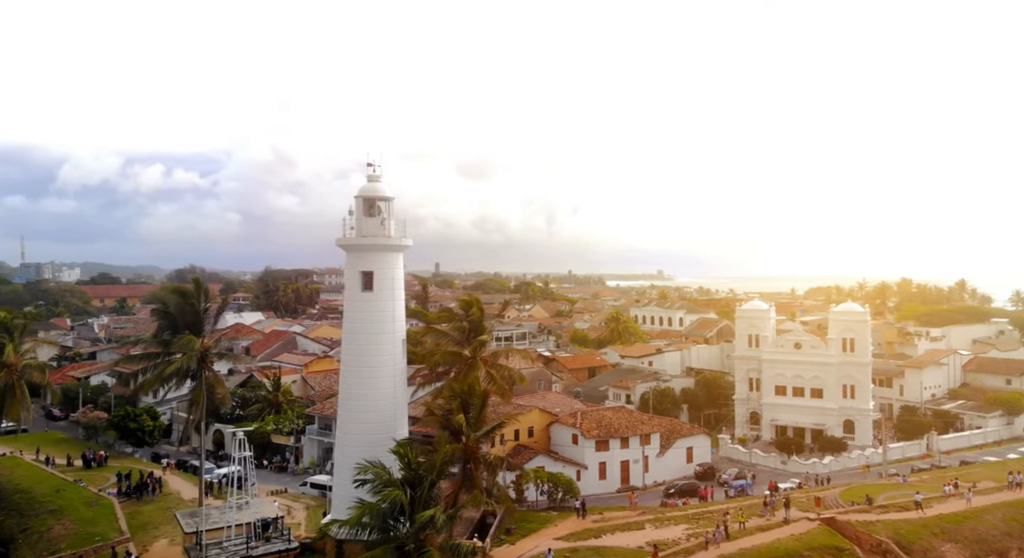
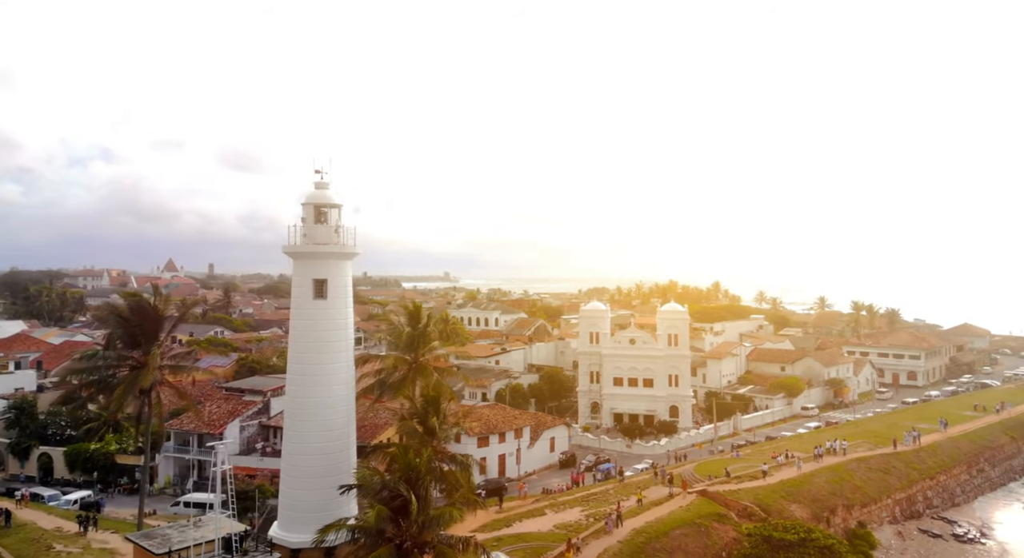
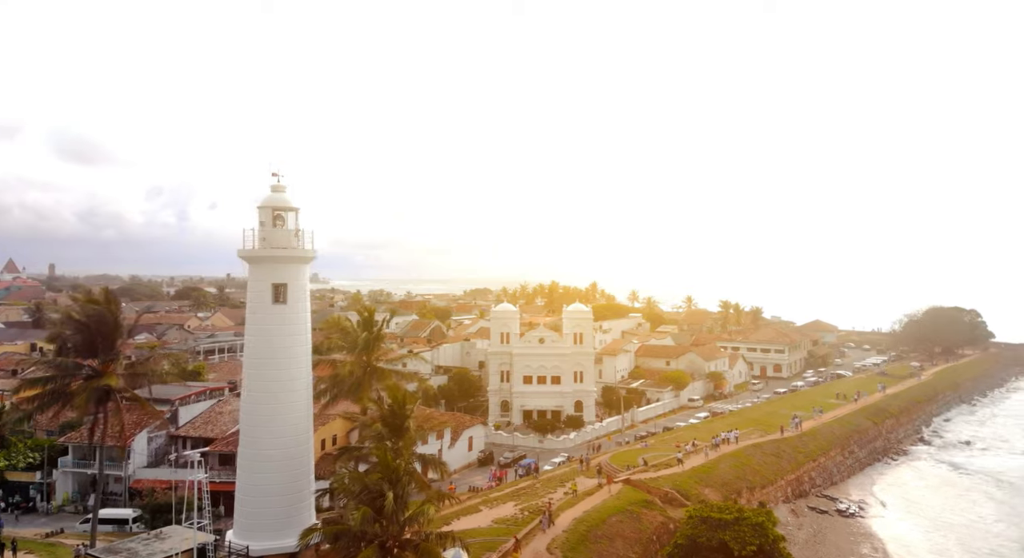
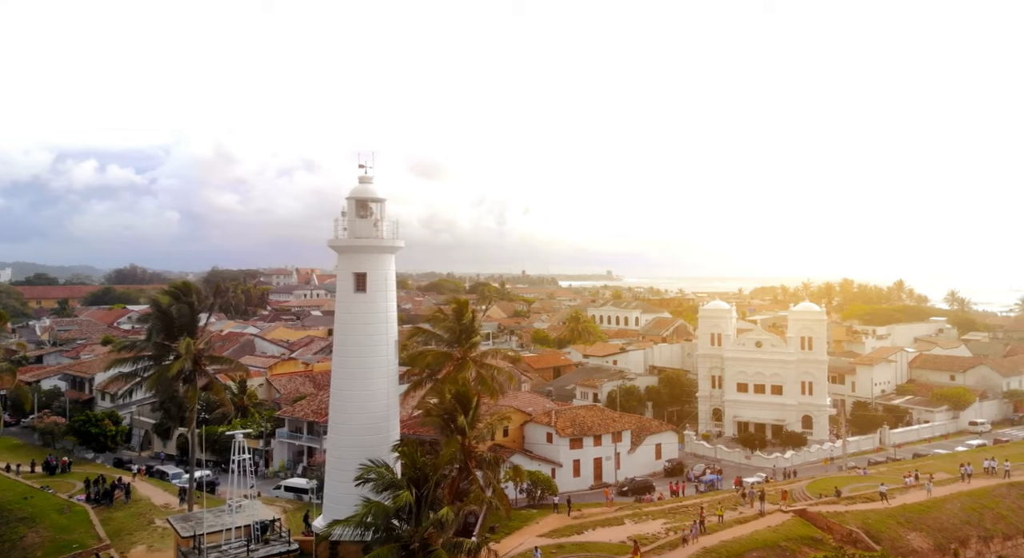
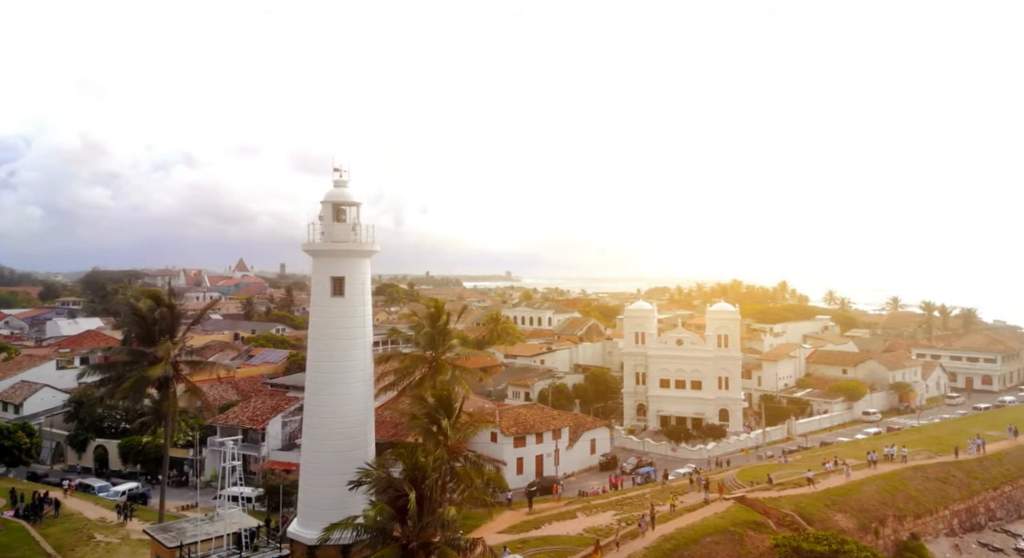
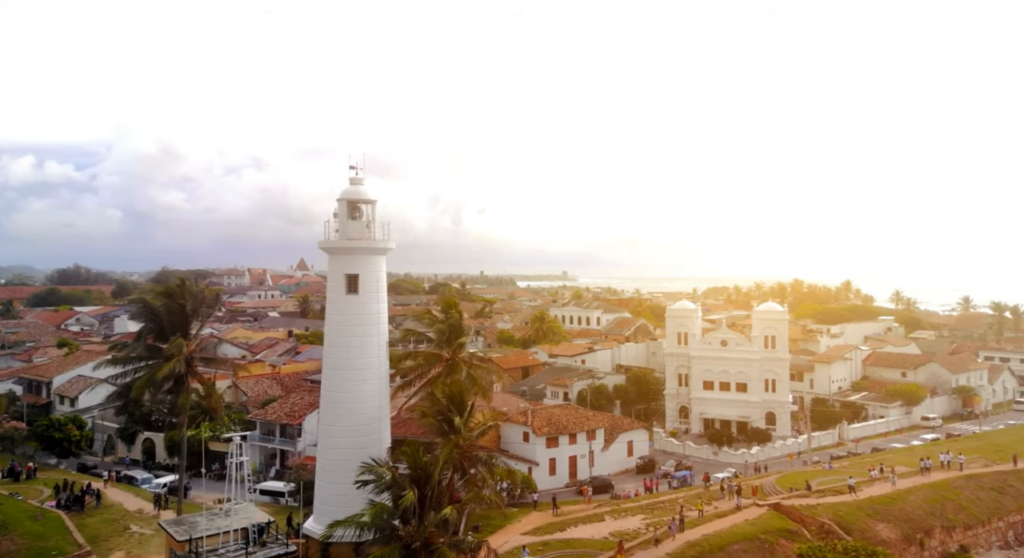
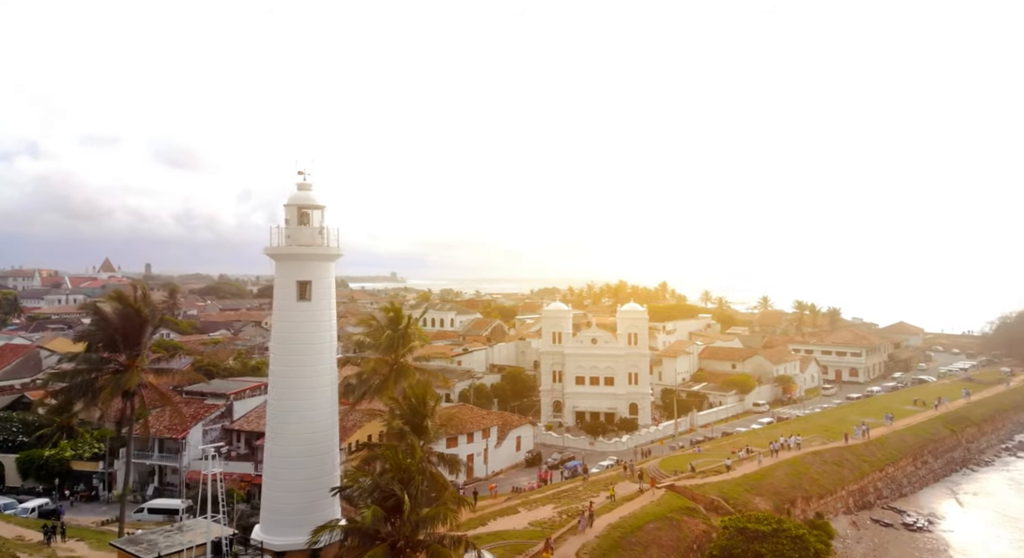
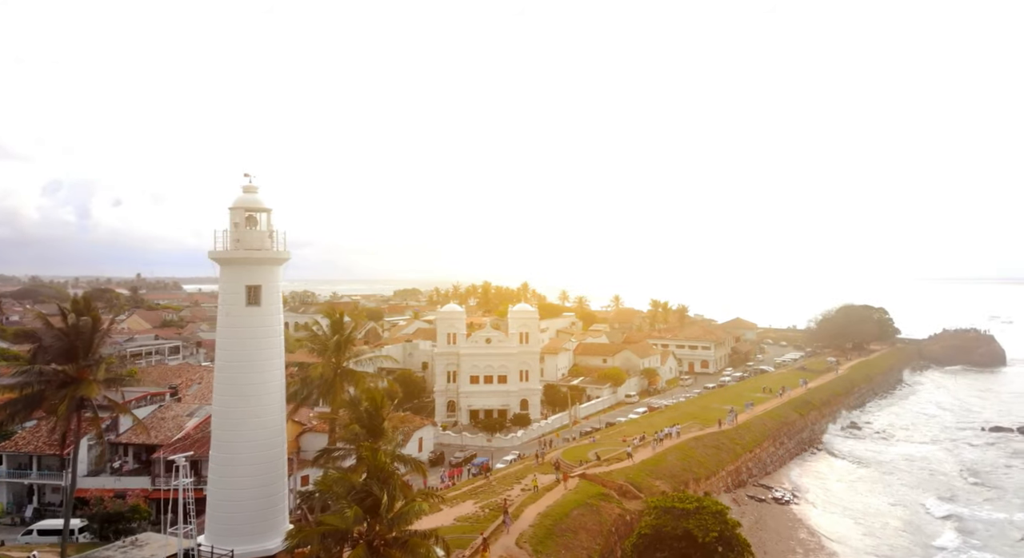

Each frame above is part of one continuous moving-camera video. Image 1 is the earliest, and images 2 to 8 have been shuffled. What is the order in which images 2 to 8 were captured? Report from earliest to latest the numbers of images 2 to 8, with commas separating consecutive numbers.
4, 6, 5, 2, 7, 3, 8
